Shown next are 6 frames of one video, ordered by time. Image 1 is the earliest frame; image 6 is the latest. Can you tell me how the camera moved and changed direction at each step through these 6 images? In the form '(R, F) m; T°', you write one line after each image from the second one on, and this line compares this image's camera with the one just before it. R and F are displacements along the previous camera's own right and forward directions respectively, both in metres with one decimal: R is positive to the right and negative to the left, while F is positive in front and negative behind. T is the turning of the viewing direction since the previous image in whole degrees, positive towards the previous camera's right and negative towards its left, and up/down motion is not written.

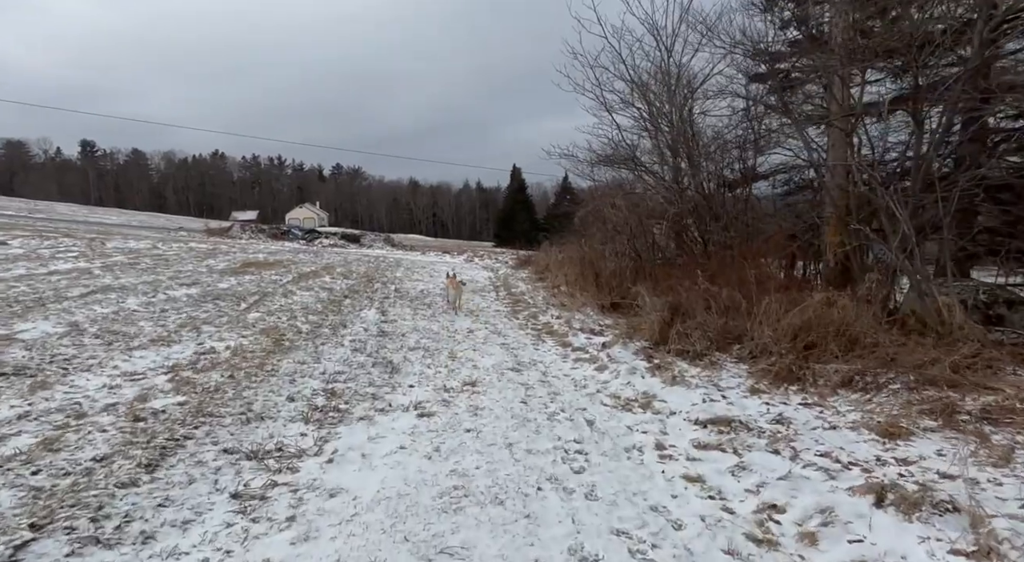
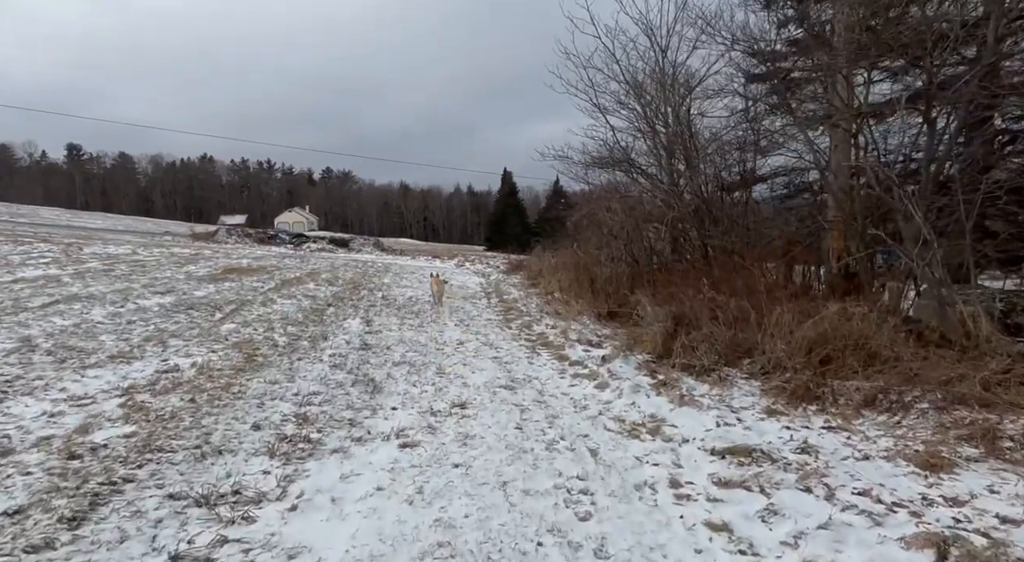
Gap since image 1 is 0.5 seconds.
(0.0, +0.6) m; +1°
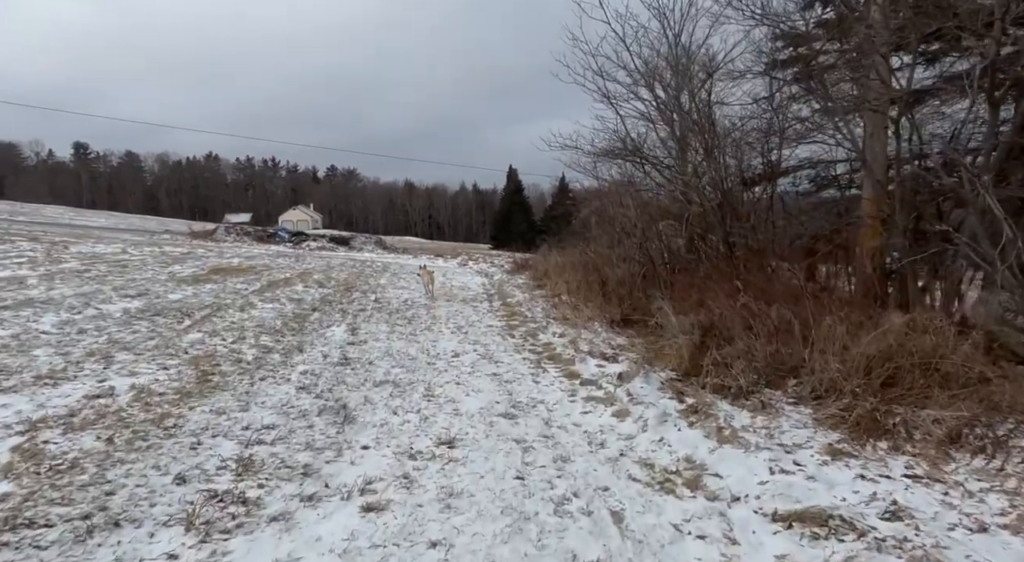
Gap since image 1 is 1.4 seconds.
(0.0, +1.1) m; 0°
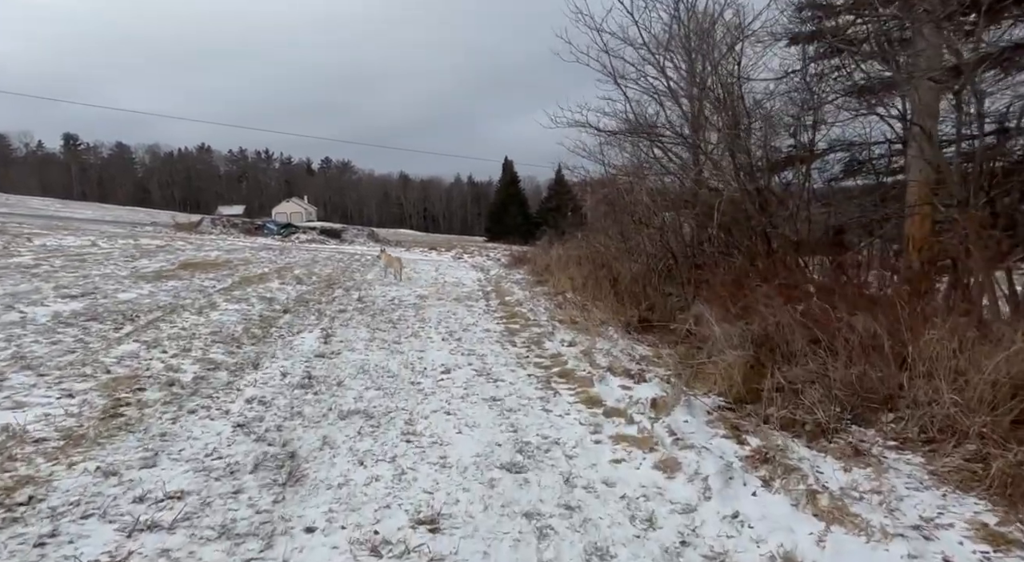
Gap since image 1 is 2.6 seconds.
(-0.1, +1.4) m; 0°
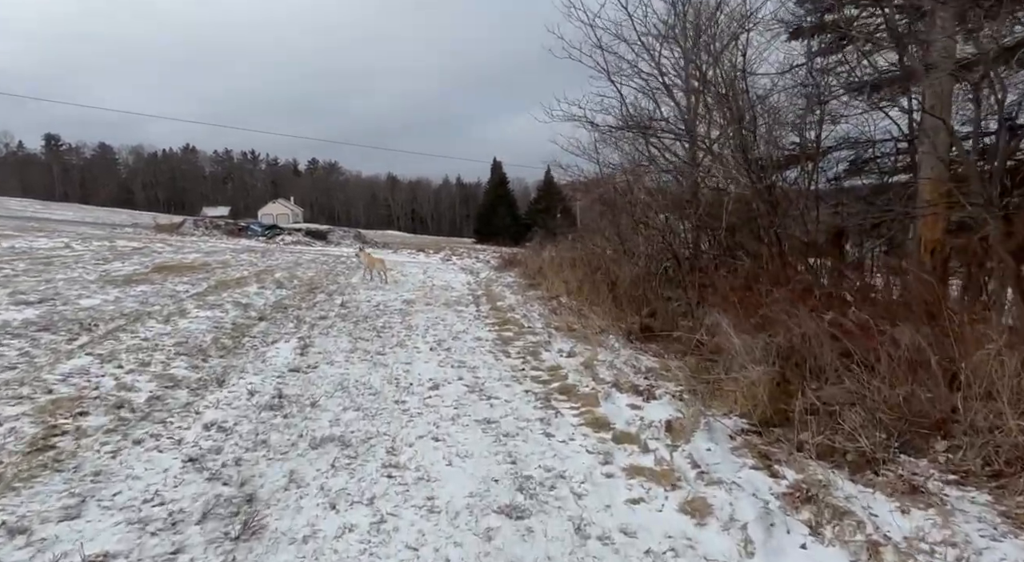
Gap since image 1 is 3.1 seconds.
(-0.1, +0.6) m; +1°
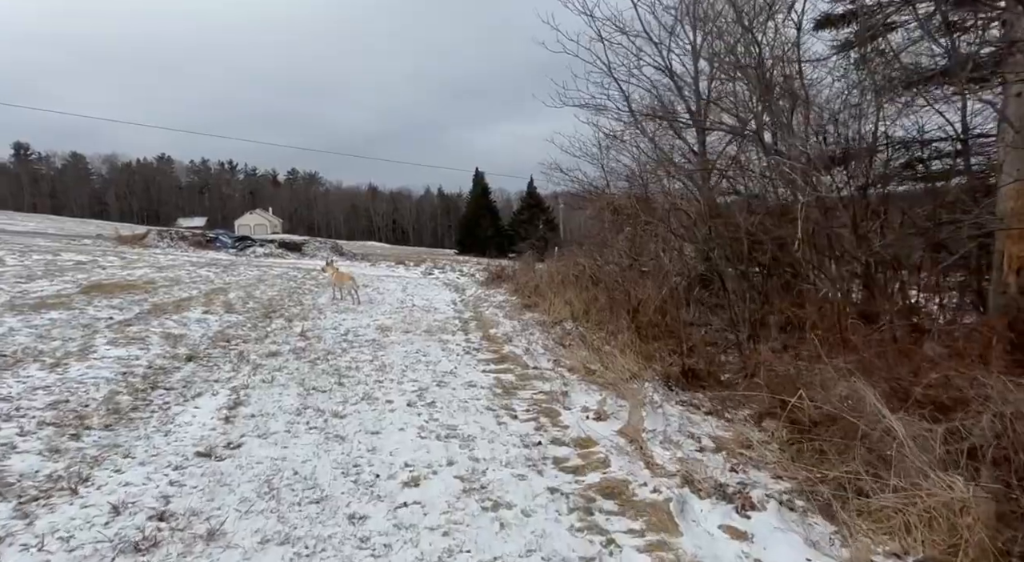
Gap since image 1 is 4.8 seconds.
(-0.2, +1.9) m; +2°
